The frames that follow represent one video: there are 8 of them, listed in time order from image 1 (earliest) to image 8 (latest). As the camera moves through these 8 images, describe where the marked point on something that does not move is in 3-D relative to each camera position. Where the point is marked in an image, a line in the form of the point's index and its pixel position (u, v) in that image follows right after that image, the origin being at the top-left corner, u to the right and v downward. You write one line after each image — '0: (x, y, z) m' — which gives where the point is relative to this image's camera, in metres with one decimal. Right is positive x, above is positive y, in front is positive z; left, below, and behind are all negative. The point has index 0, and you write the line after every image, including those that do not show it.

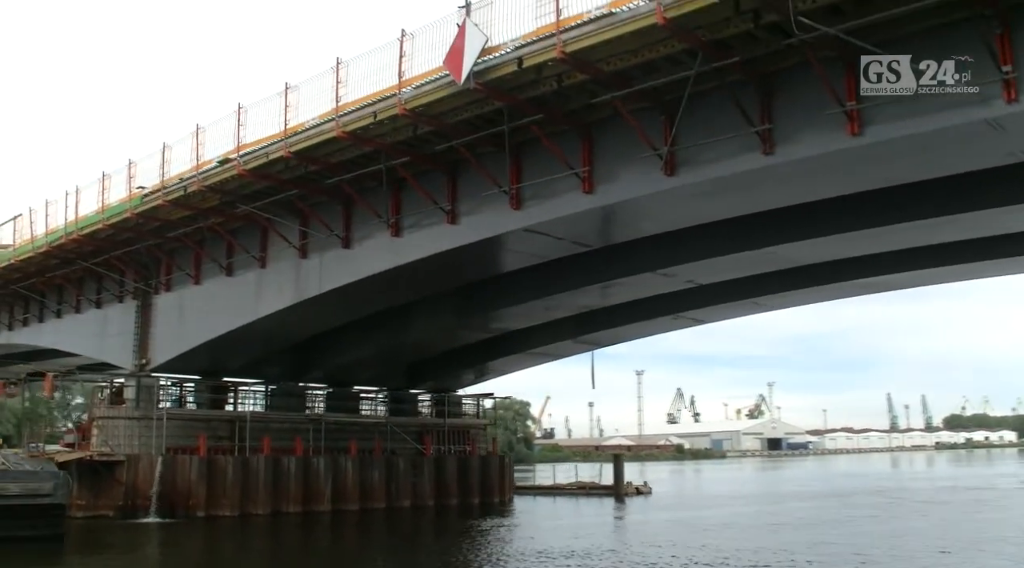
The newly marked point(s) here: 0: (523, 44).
0: (+0.3, +4.6, +18.6) m
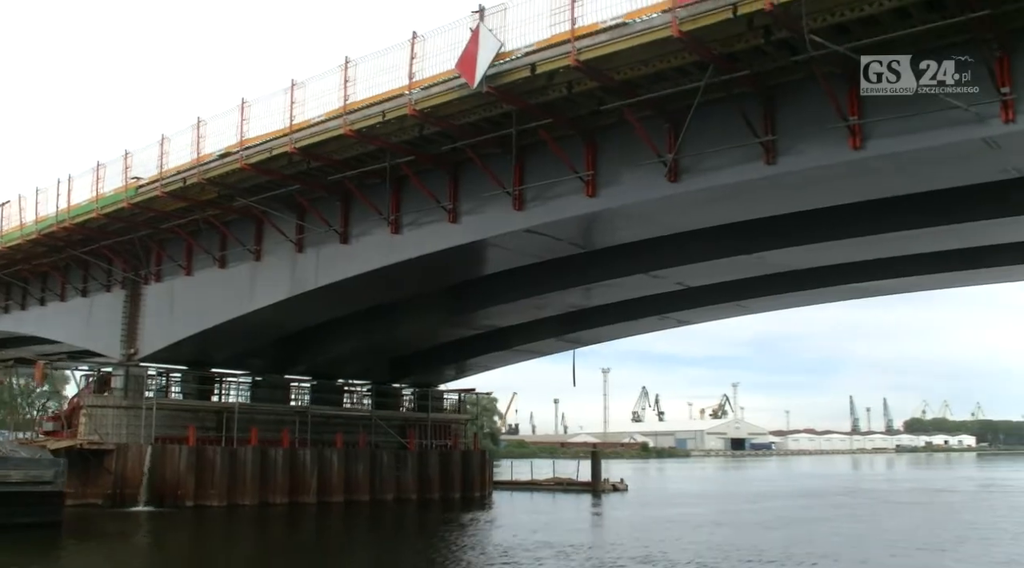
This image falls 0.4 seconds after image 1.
0: (+0.5, +4.6, +19.1) m
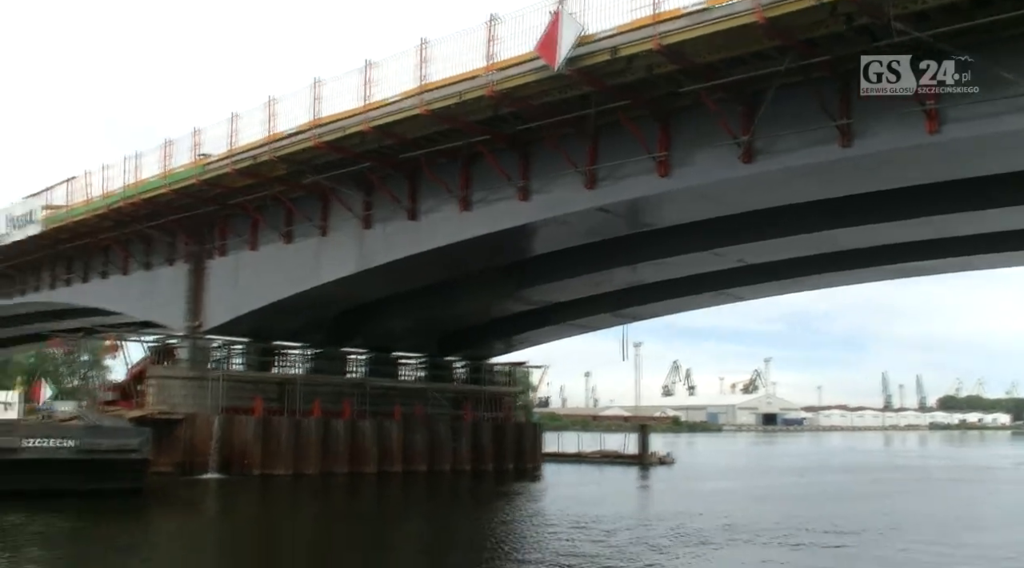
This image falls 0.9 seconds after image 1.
0: (+2.2, +5.0, +19.4) m
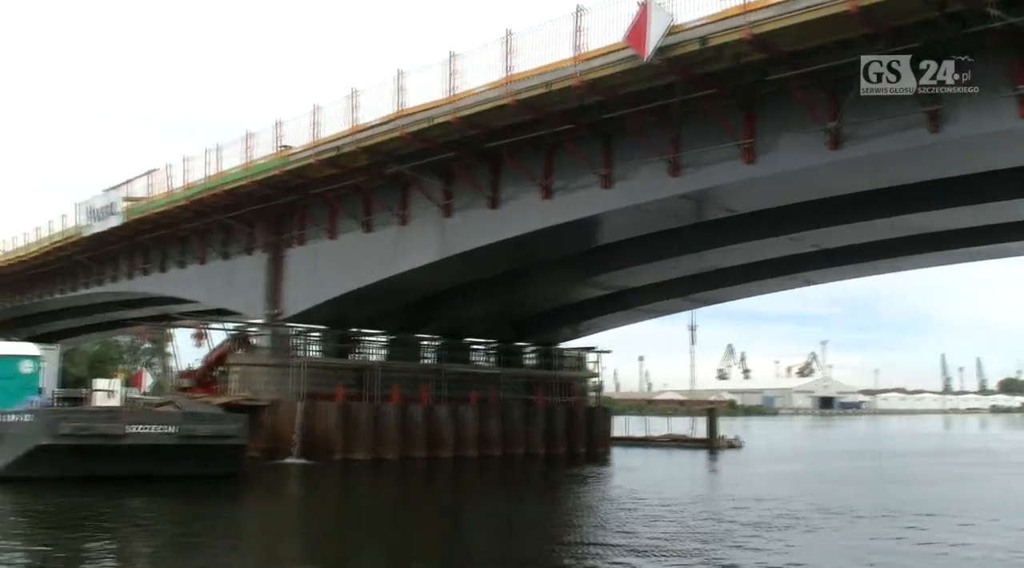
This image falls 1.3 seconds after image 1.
0: (+4.0, +5.3, +19.5) m
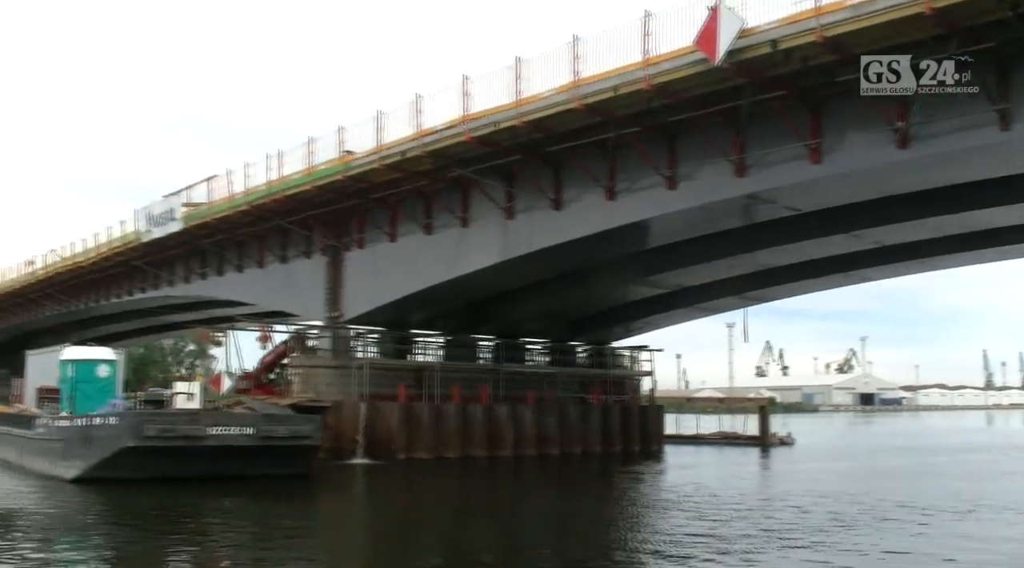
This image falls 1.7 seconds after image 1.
0: (+5.5, +5.3, +19.7) m
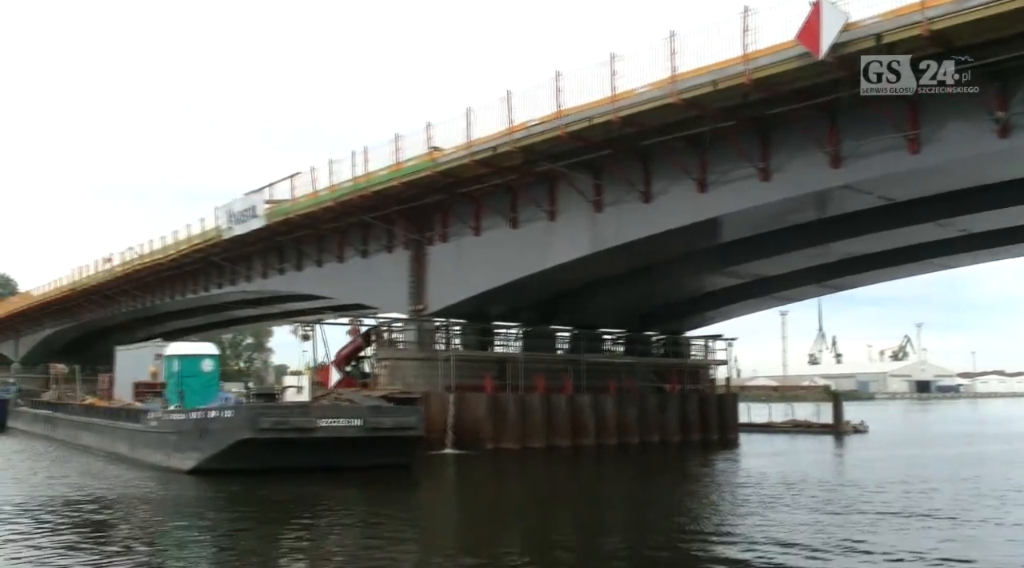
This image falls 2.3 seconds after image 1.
0: (+7.7, +5.5, +19.9) m
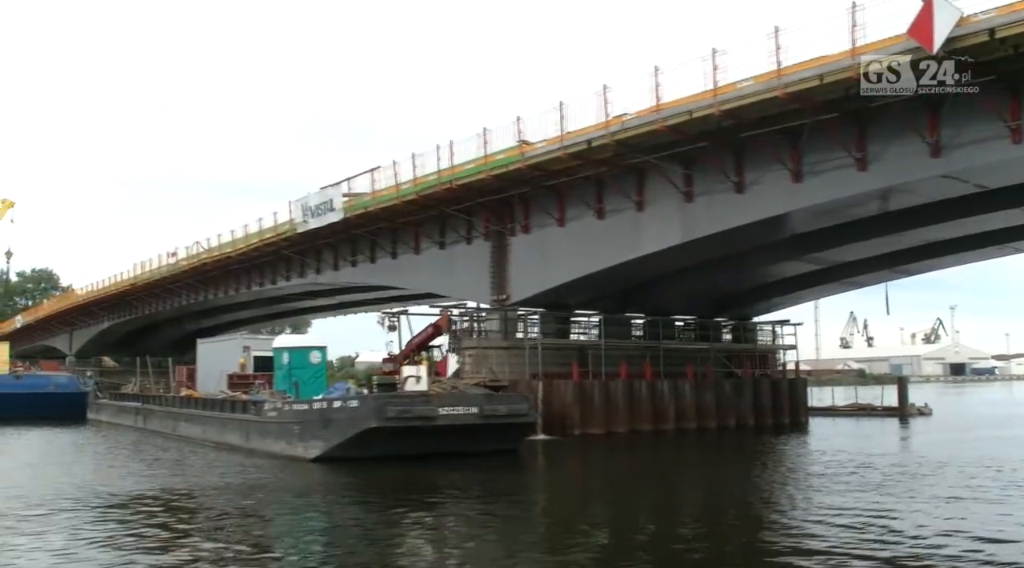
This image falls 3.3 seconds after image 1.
0: (+10.4, +5.8, +20.6) m
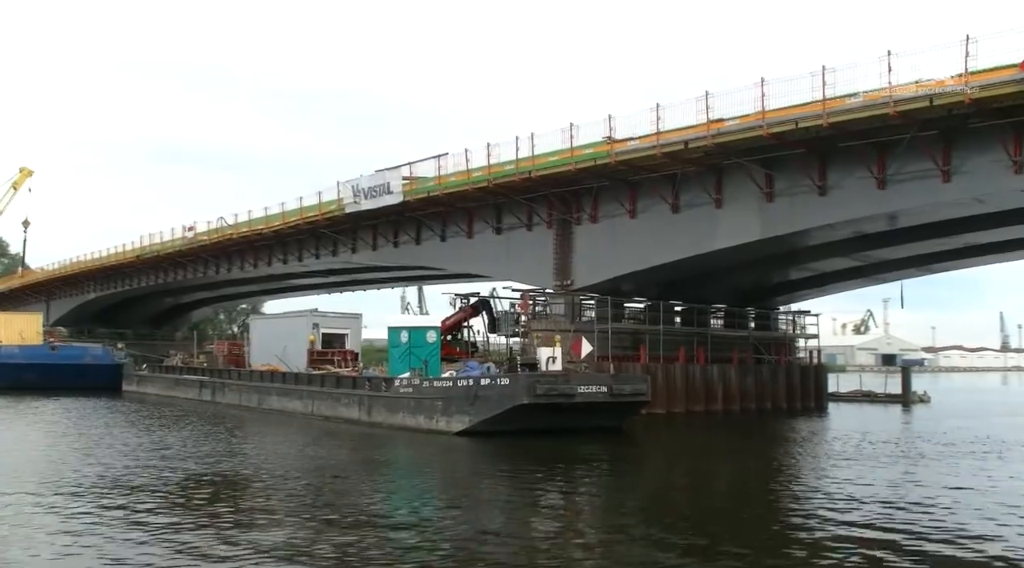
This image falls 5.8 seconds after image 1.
0: (+14.5, +5.7, +23.6) m
